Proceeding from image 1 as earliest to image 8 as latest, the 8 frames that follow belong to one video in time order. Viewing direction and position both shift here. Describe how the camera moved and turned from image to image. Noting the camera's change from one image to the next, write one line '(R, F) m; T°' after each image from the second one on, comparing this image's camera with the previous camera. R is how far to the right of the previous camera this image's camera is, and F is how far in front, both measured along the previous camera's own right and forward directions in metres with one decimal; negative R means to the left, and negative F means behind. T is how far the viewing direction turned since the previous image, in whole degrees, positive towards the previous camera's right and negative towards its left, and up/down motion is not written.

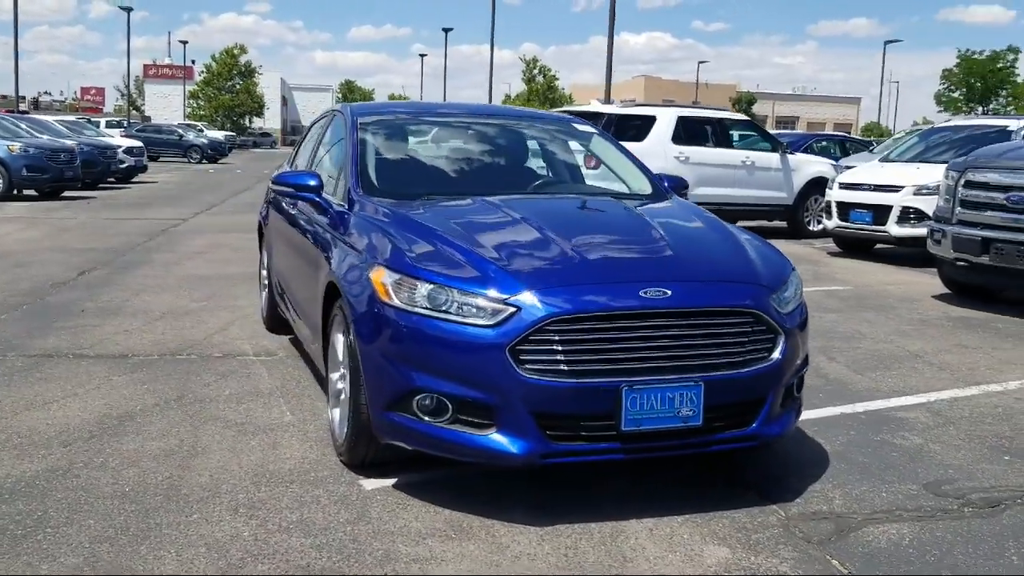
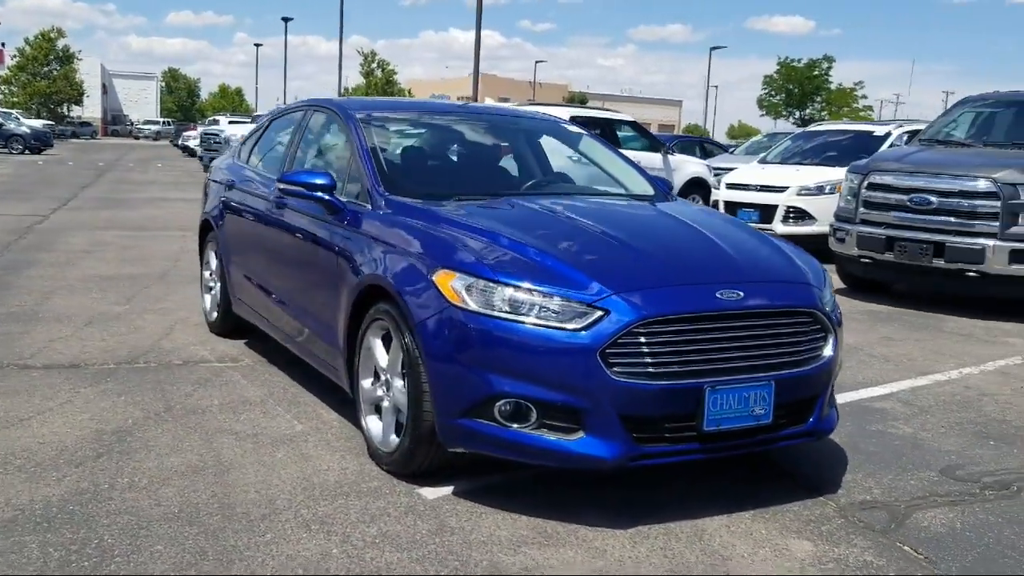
(-0.9, +0.1) m; +10°
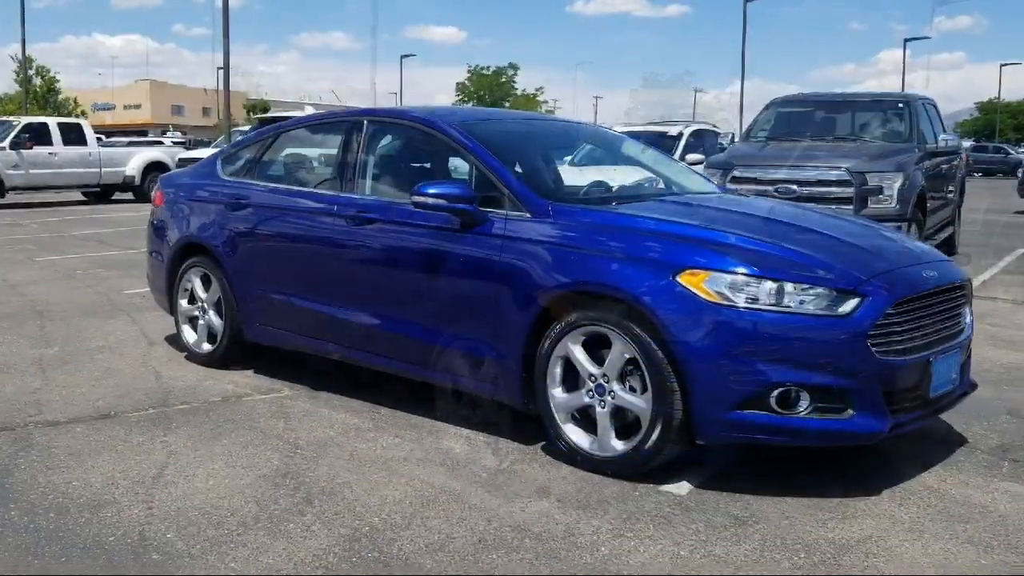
(-0.9, +0.2) m; +8°
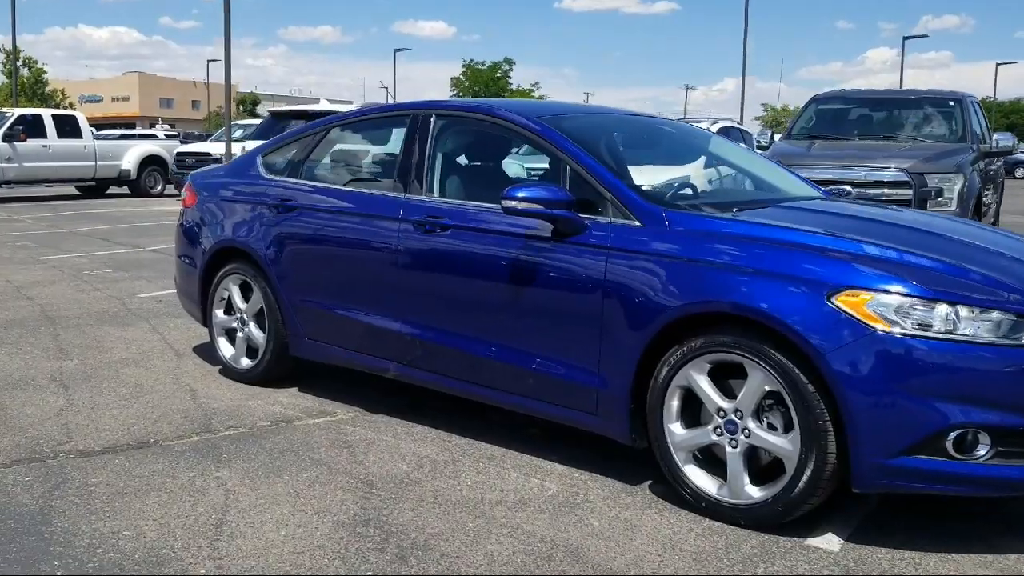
(-0.5, +0.6) m; +1°
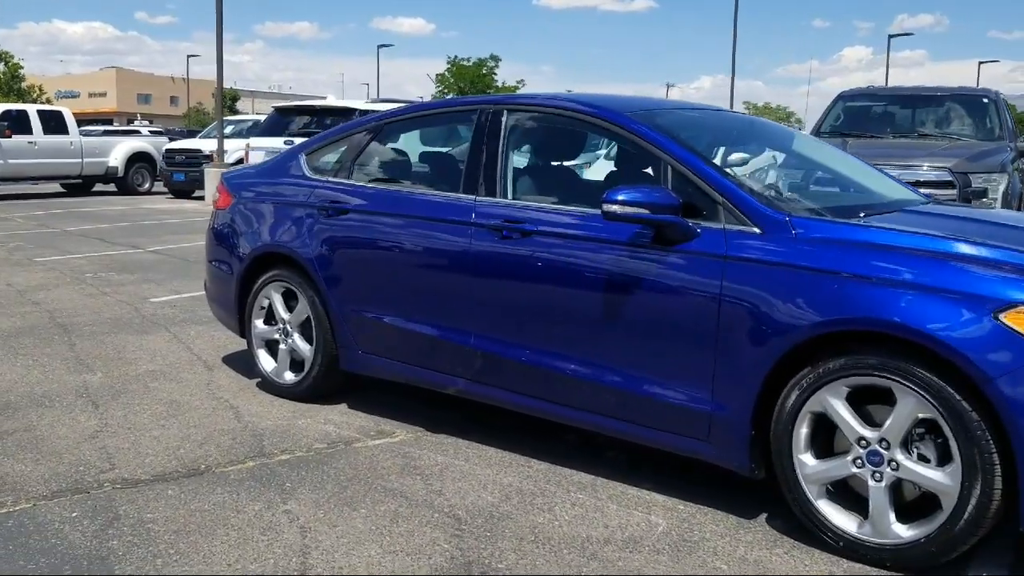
(-0.5, +0.4) m; +1°
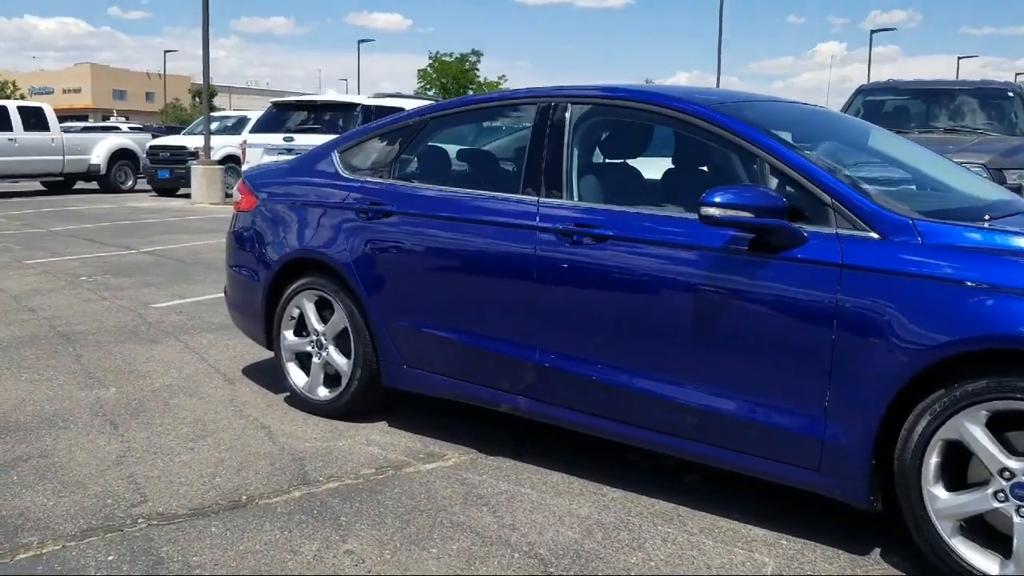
(-0.4, +0.4) m; +1°
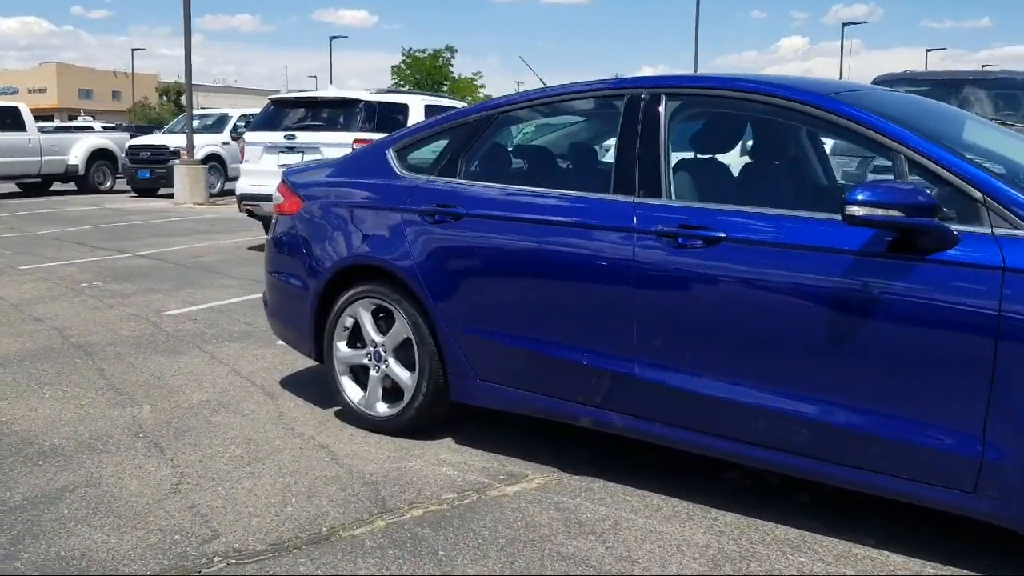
(-0.5, +0.3) m; +2°
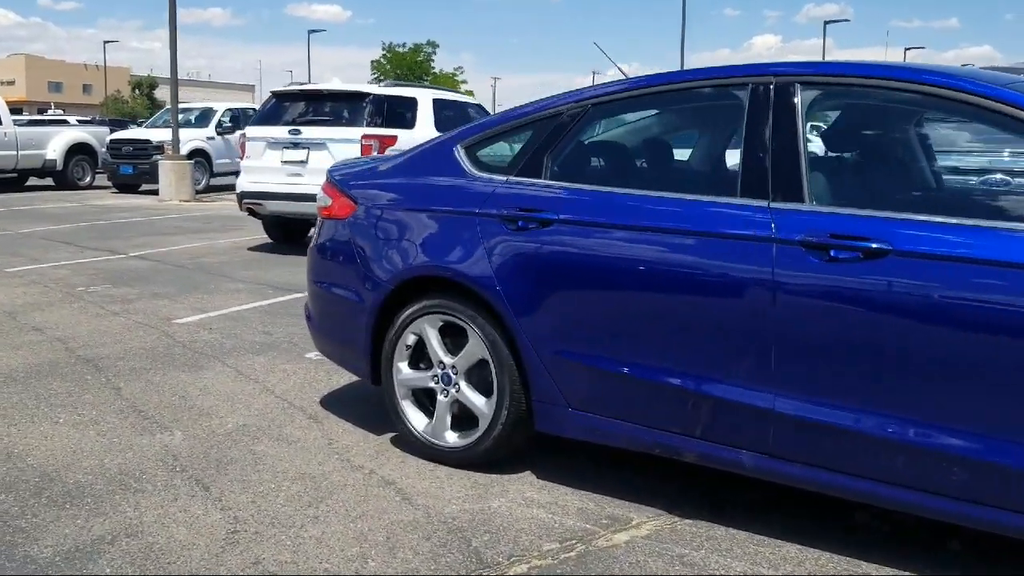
(-0.5, +0.5) m; +1°
